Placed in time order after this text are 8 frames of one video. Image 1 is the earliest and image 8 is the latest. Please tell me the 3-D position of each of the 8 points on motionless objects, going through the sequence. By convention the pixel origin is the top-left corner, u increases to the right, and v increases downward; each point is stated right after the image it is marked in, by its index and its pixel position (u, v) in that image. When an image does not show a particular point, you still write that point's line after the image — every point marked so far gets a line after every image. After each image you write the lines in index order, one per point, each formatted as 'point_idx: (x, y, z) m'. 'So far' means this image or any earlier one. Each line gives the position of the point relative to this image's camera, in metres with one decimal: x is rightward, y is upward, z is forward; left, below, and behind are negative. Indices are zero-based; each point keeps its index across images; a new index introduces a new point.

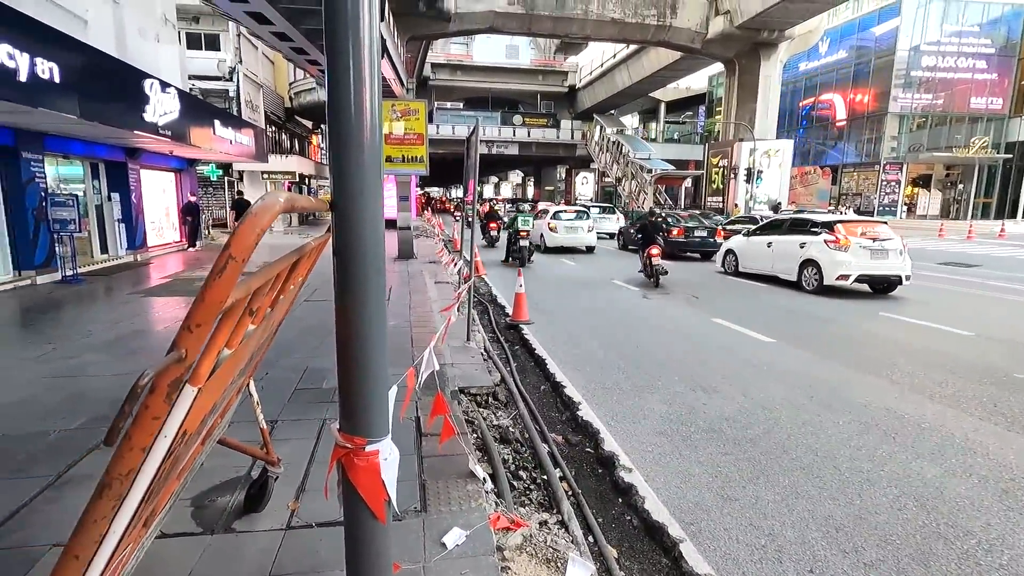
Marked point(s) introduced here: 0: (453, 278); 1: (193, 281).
0: (-1.3, +0.2, +11.8) m
1: (-6.4, +0.2, +10.9) m
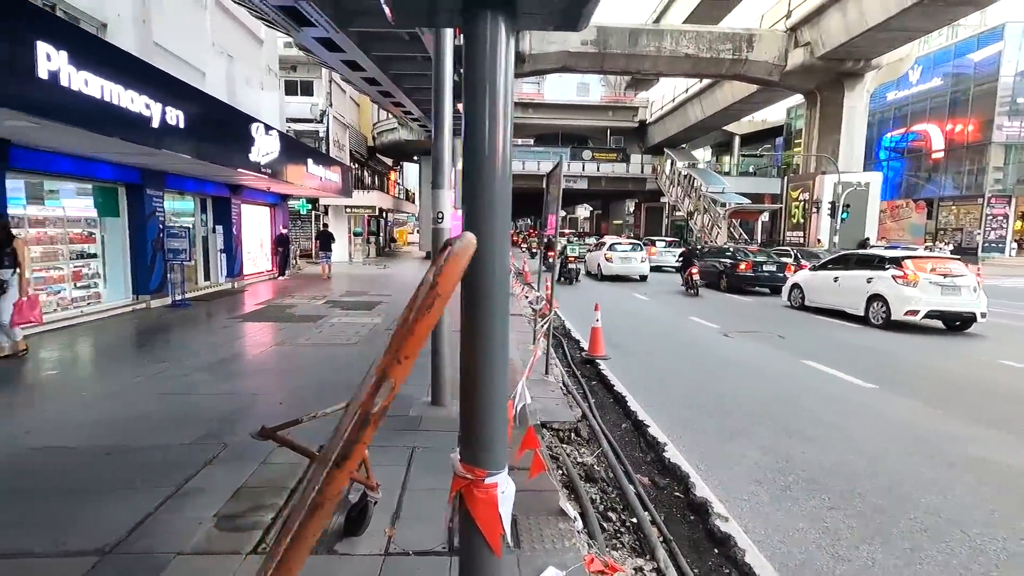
0: (+0.3, -0.5, +11.9) m
1: (-4.9, -0.4, +11.6) m
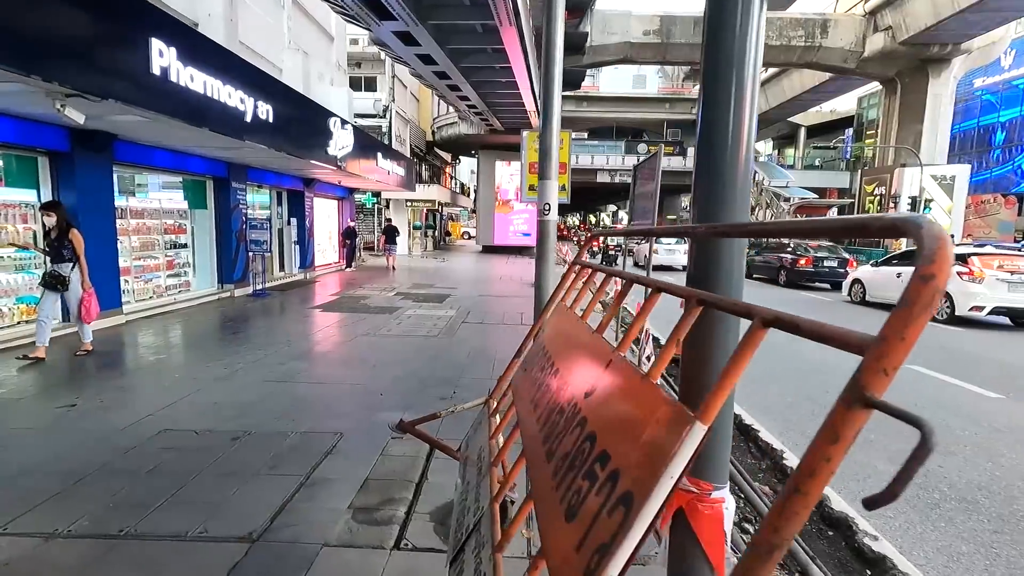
0: (+1.8, -0.4, +11.6) m
1: (-3.4, -0.2, +11.9) m
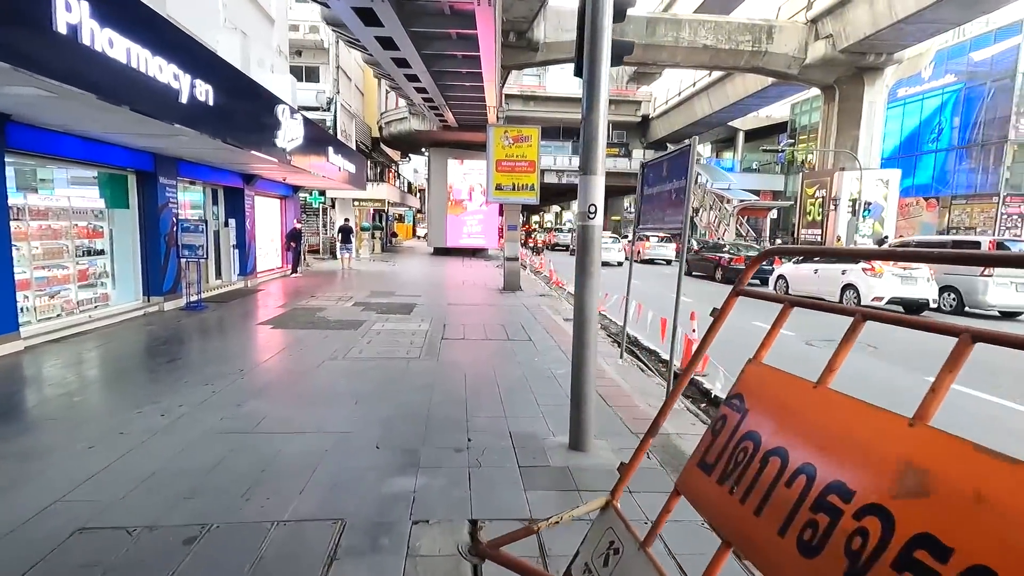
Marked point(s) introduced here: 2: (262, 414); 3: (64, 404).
0: (+1.3, -0.5, +10.9) m
1: (-3.9, -0.4, +10.5) m
2: (-2.1, -1.1, +4.5) m
3: (-4.1, -1.0, +4.9) m
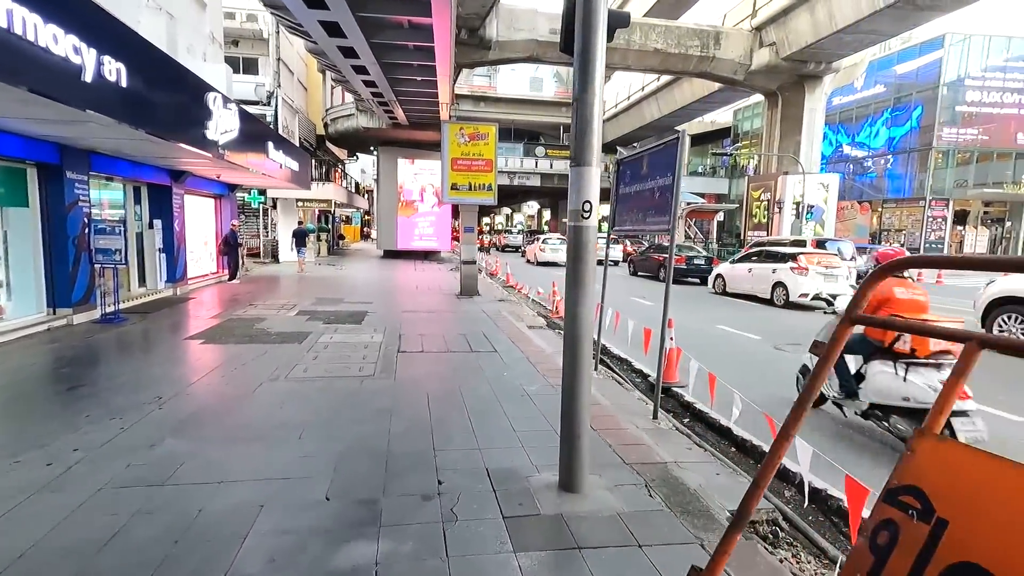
0: (+0.5, -0.6, +10.3) m
1: (-4.6, -0.6, +9.5) m
2: (-2.3, -1.2, +3.7) m
3: (-4.3, -1.2, +3.9) m
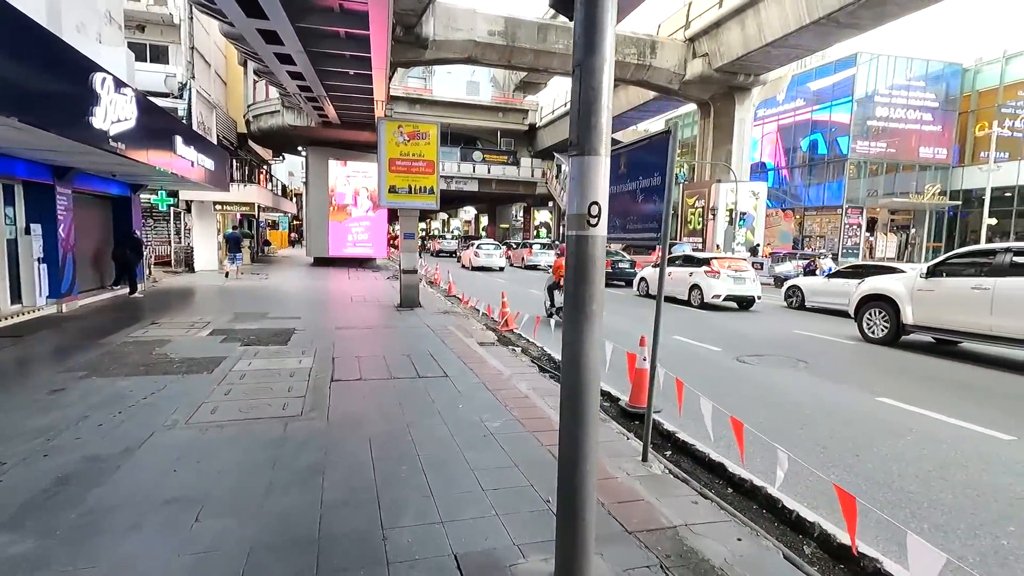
0: (-0.4, -0.8, +9.5) m
1: (-5.4, -0.8, +8.1) m
2: (-2.4, -1.3, +2.6) m
3: (-4.4, -1.4, +2.6) m
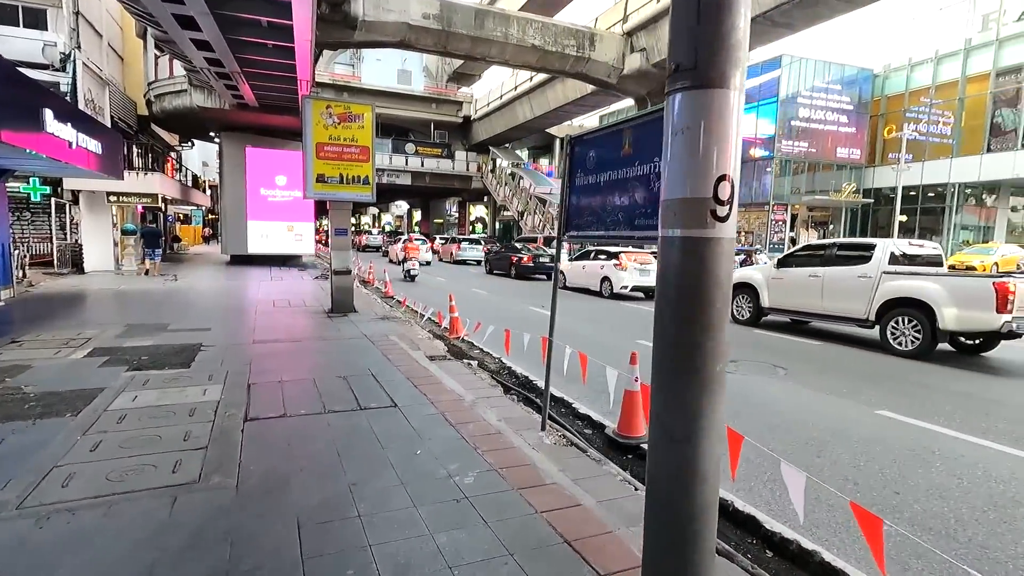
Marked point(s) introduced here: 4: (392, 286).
0: (-1.1, -0.9, +8.3) m
1: (-6.0, -1.0, +6.3) m
2: (-2.2, -1.5, +1.2) m
3: (-4.3, -1.5, +0.9) m
4: (-3.2, +0.1, +14.6) m
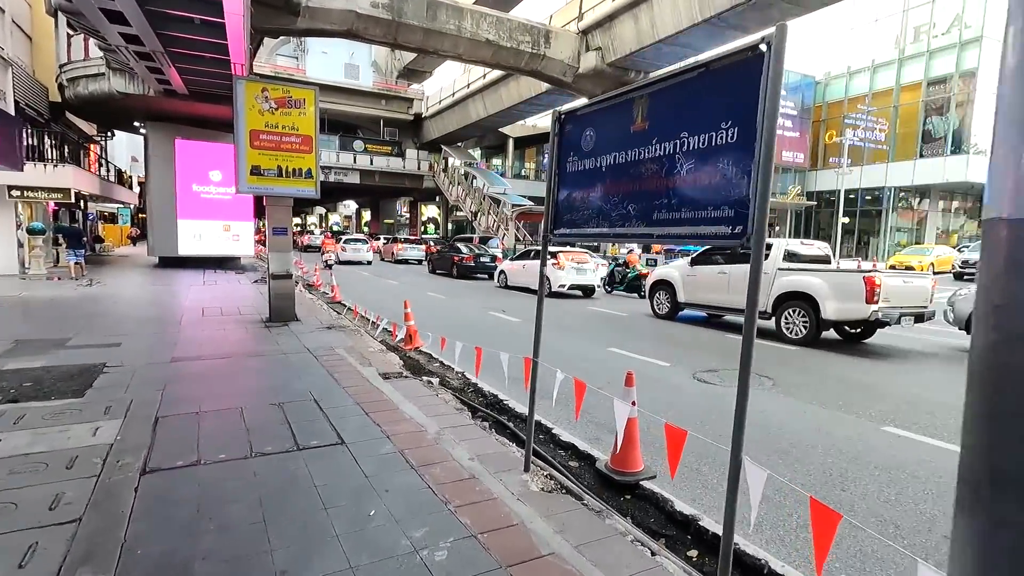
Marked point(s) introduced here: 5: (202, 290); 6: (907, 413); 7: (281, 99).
0: (-1.6, -1.0, +7.4) m
1: (-6.2, -1.1, +4.9) m
2: (-2.1, -1.6, +0.1) m
3: (-4.1, -1.6, -0.3) m
4: (-4.3, -0.1, +13.5) m
5: (-8.8, -0.1, +15.3) m
6: (+4.4, -1.4, +5.9) m
7: (-4.1, +3.4, +9.7) m
